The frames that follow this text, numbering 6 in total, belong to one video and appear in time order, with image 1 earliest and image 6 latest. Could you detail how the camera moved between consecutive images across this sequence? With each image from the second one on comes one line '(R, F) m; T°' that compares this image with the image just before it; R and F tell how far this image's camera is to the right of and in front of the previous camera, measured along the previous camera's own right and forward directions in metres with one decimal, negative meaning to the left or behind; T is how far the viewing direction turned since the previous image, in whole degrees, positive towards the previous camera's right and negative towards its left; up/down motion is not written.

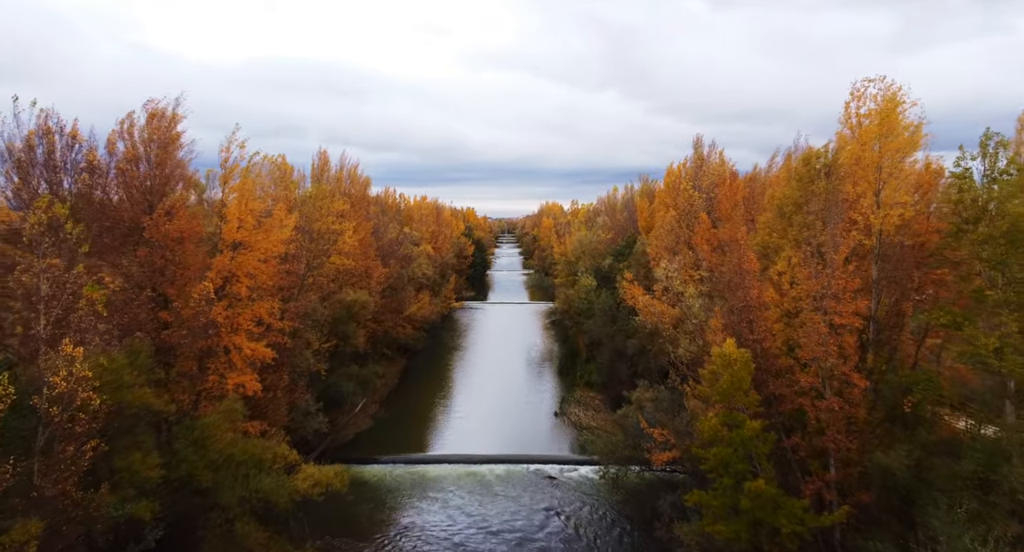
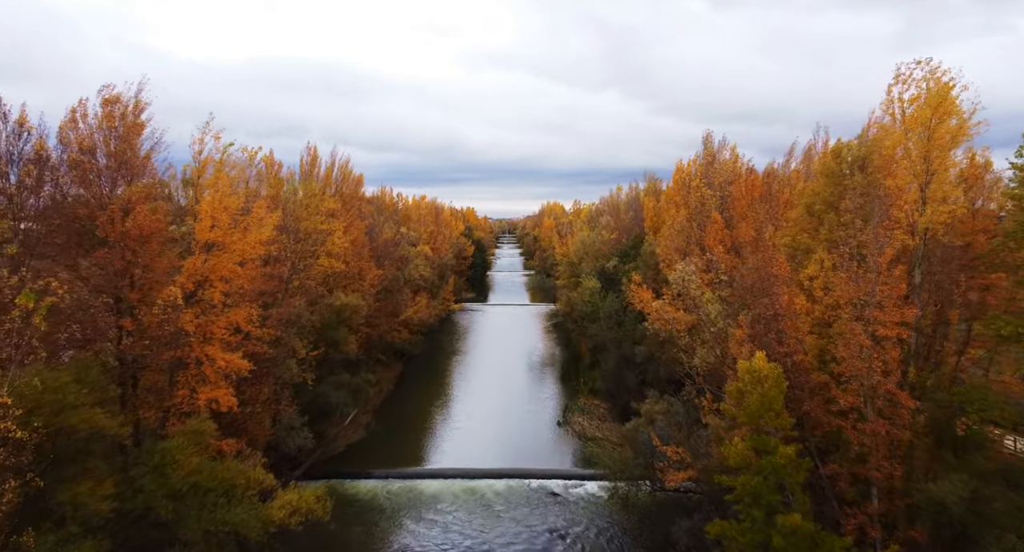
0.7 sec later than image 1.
(0.0, +1.9) m; 0°
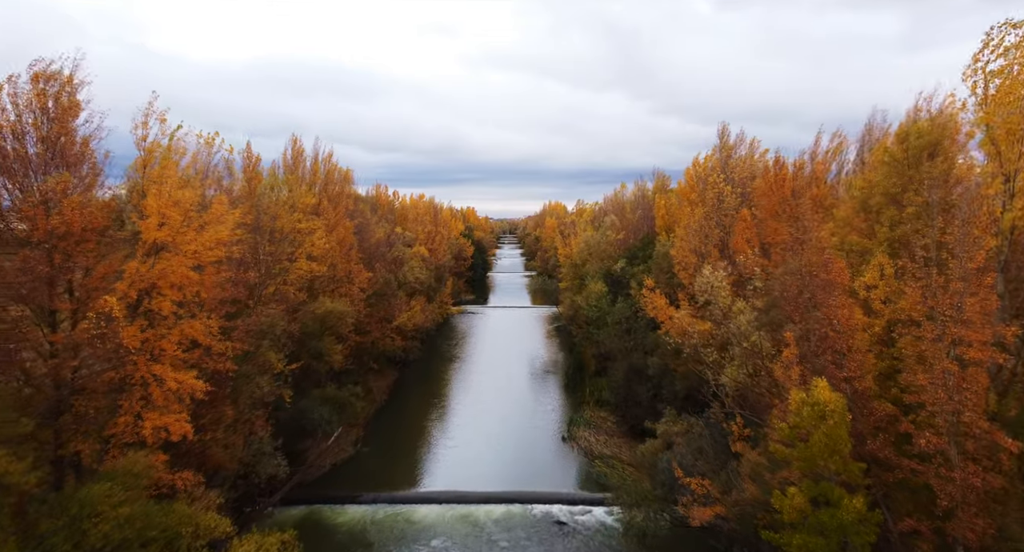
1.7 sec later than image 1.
(0.0, +2.7) m; 0°
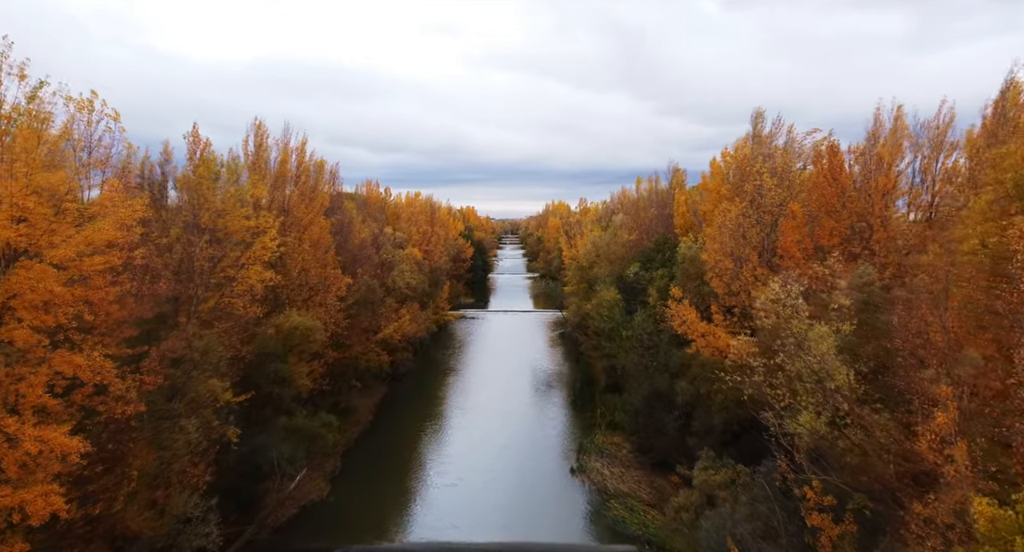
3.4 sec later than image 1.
(0.0, +4.6) m; 0°
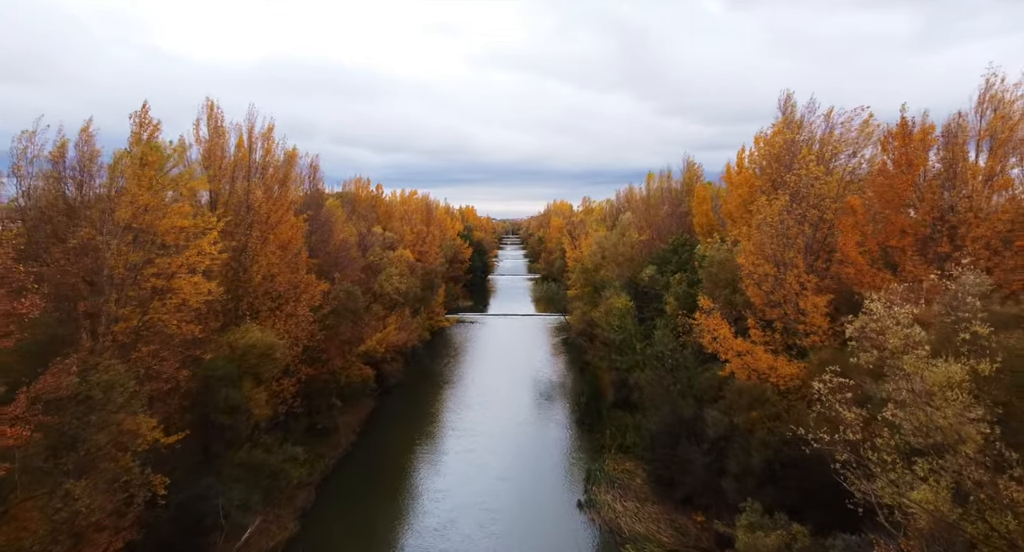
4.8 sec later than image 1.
(+0.1, +3.8) m; 0°
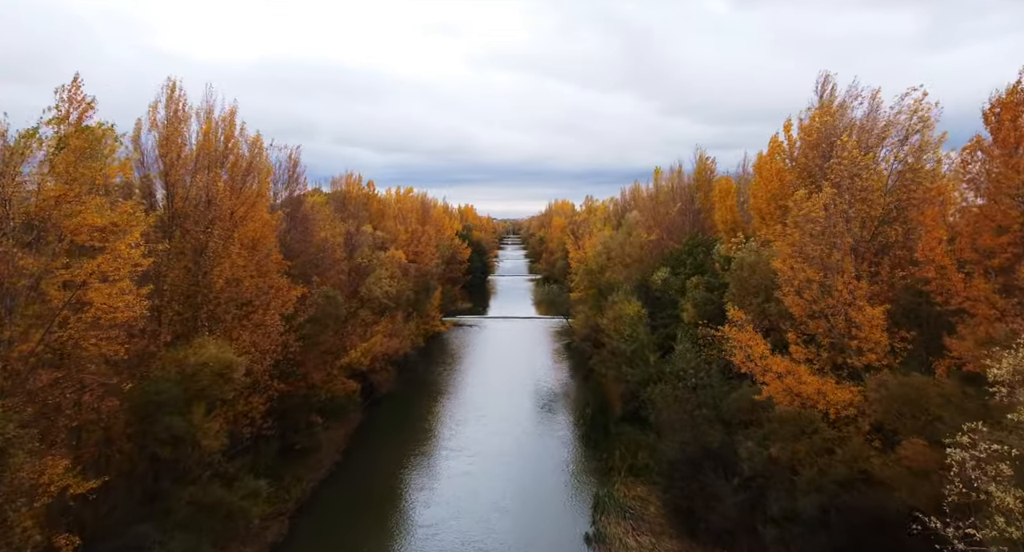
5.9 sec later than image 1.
(+0.1, +3.1) m; 0°
